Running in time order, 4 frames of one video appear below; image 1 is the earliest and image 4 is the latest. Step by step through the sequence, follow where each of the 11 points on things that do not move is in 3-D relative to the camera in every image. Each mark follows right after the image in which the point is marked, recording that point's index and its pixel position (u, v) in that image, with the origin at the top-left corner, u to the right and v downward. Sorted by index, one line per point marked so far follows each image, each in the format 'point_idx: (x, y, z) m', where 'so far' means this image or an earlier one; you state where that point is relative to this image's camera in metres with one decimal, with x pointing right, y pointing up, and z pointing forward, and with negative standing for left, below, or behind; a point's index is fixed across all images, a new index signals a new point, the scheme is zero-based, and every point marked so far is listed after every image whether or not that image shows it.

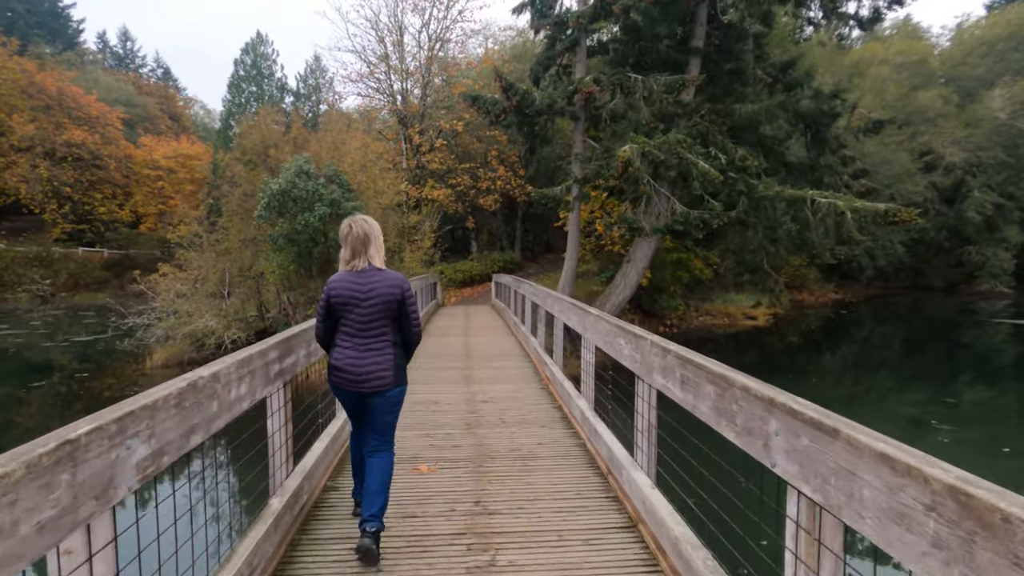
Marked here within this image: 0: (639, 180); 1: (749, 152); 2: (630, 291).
0: (+2.5, +2.2, +11.9) m
1: (+5.3, +3.1, +13.6) m
2: (+3.0, -0.1, +15.5) m
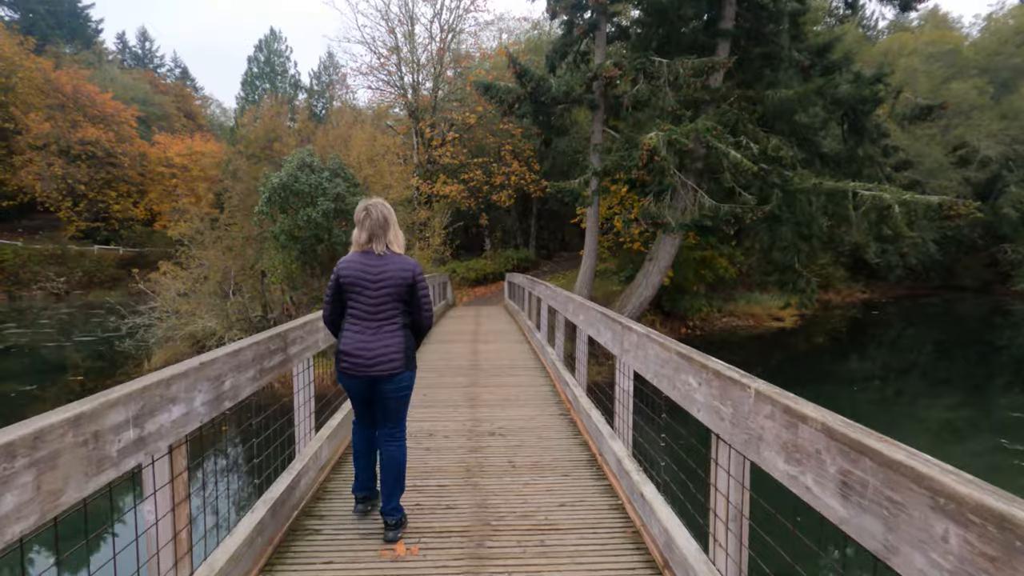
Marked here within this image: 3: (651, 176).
0: (+2.8, +2.2, +10.9) m
1: (+5.6, +3.1, +12.6) m
2: (+3.4, -0.1, +14.5) m
3: (+2.6, +2.1, +11.4) m
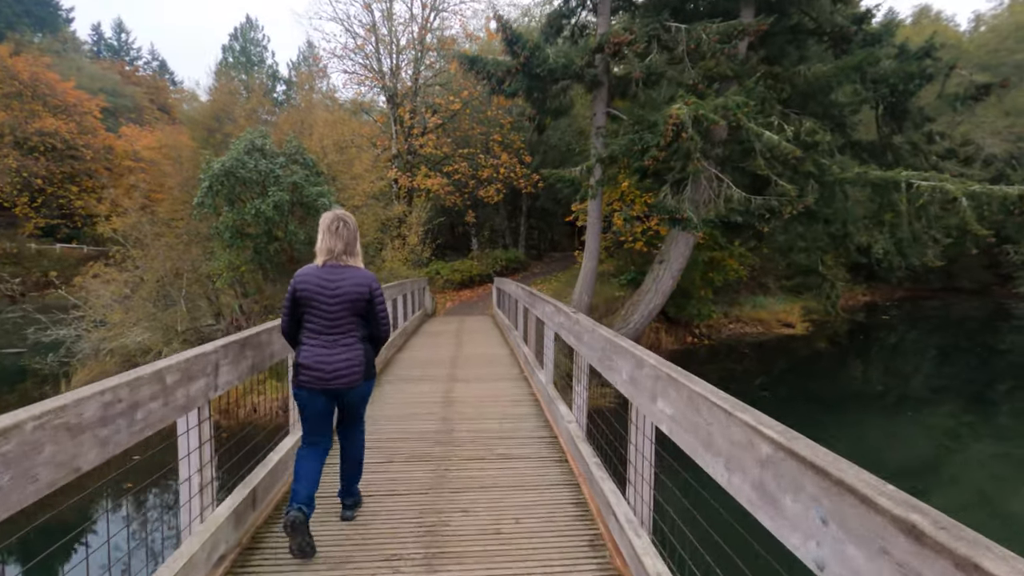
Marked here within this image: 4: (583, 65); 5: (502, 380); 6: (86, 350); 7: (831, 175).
0: (+2.6, +2.0, +9.1) m
1: (+5.4, +2.9, +10.7) m
2: (+3.2, -0.2, +12.7) m
3: (+2.5, +2.0, +9.5) m
4: (+1.3, +4.2, +11.4) m
5: (-0.1, -1.2, +7.2) m
6: (-8.9, -1.2, +12.7) m
7: (+5.3, +1.9, +10.1) m
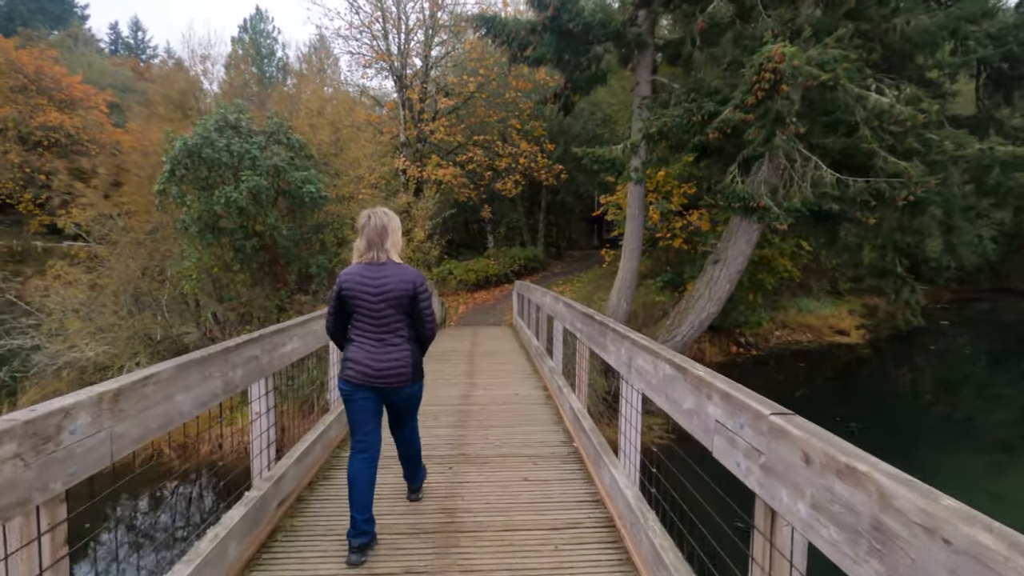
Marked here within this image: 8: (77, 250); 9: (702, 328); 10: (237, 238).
0: (+3.0, +1.9, +7.0) m
1: (+5.8, +2.8, +8.6) m
2: (+3.6, -0.3, +10.6) m
3: (+2.8, +1.9, +7.4) m
4: (+1.7, +4.1, +9.4) m
5: (+0.2, -1.2, +5.2) m
6: (-8.4, -1.3, +10.9) m
7: (+5.7, +1.8, +7.9) m
8: (-8.5, +0.8, +11.9) m
9: (+3.3, -0.7, +10.7) m
10: (-4.3, +0.8, +9.5) m
